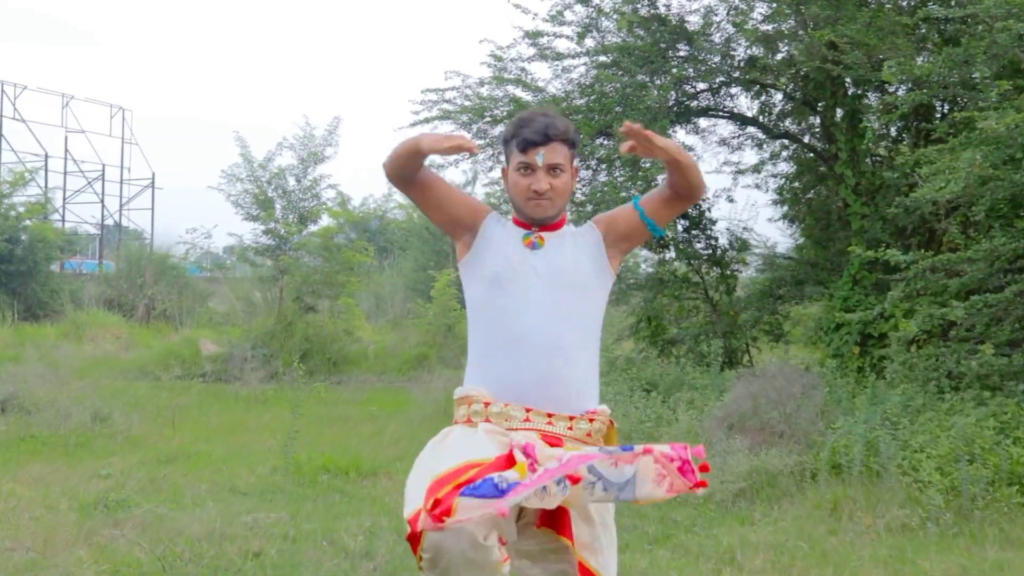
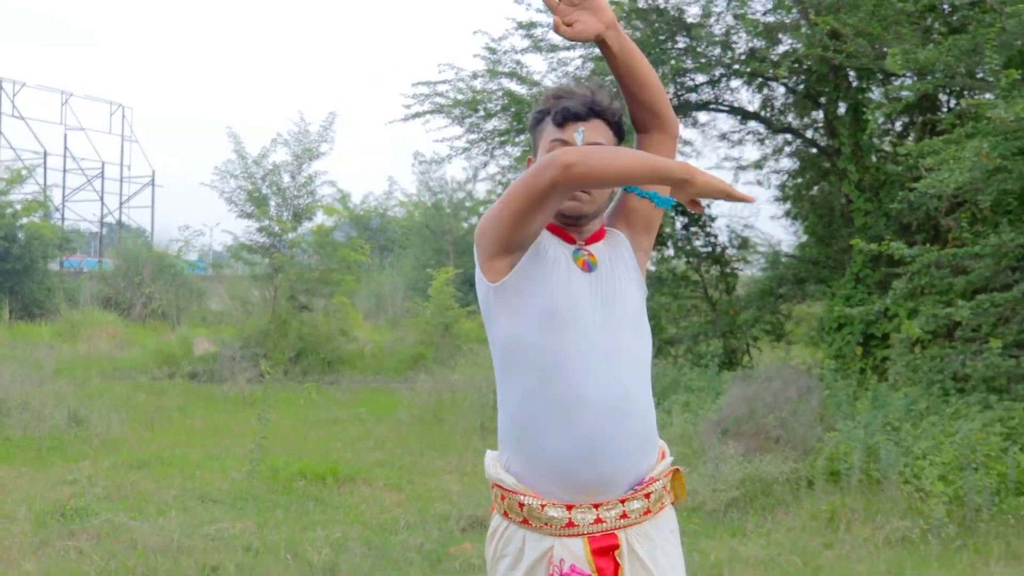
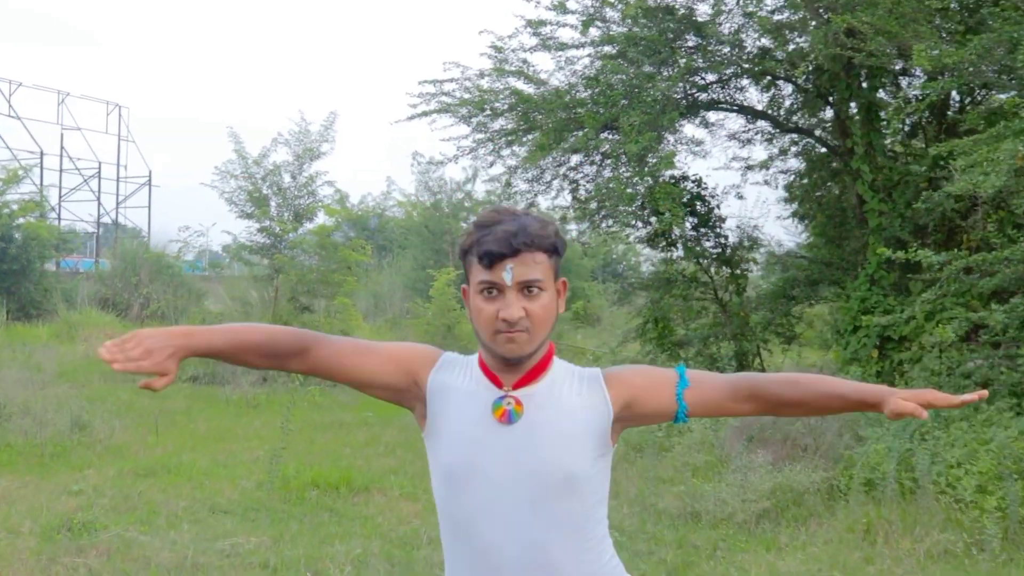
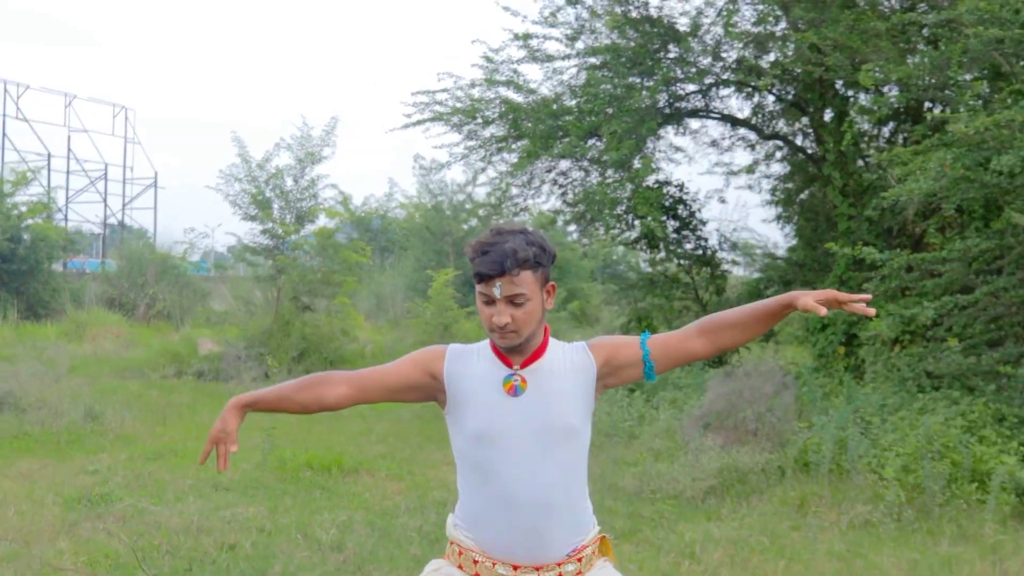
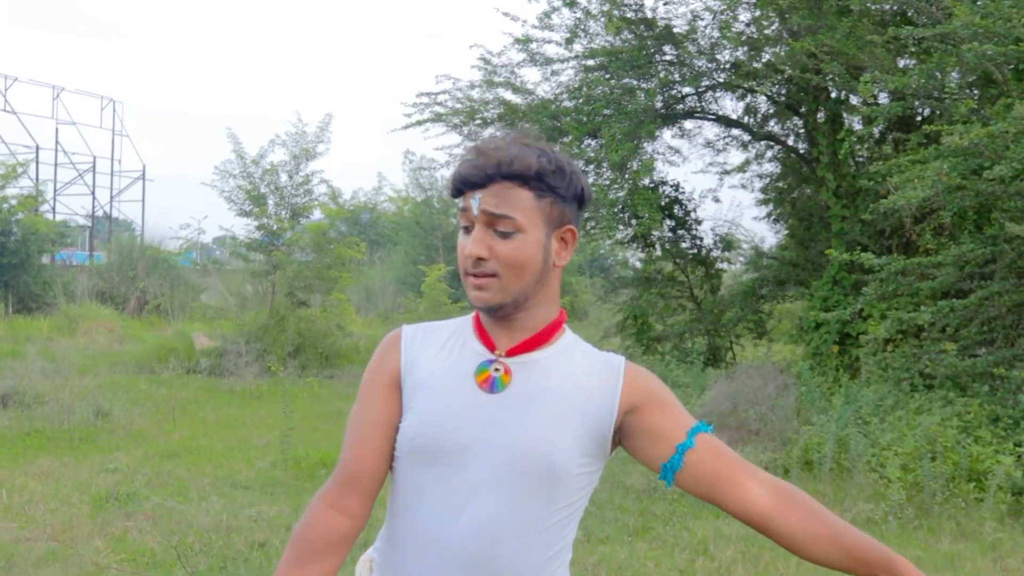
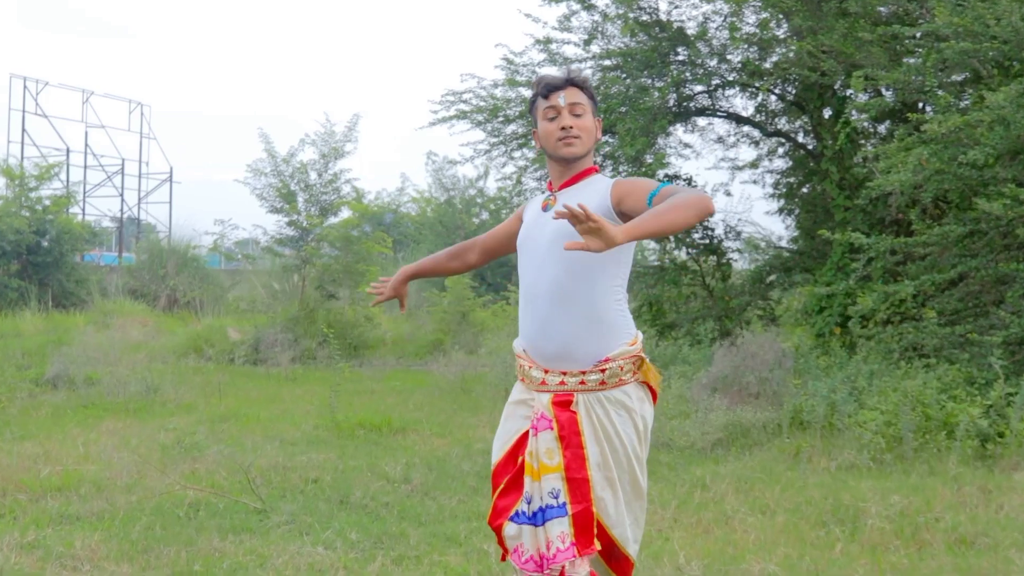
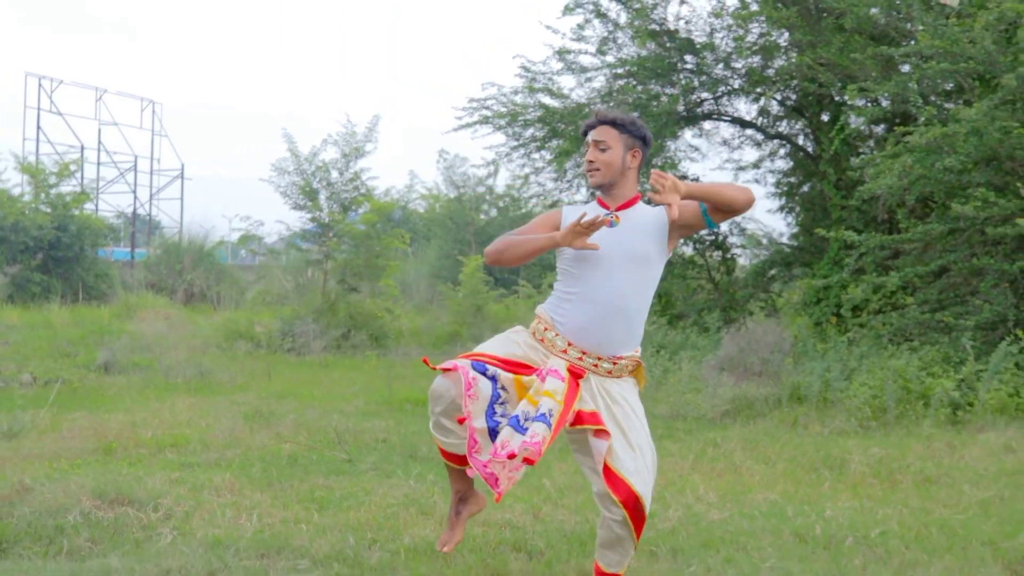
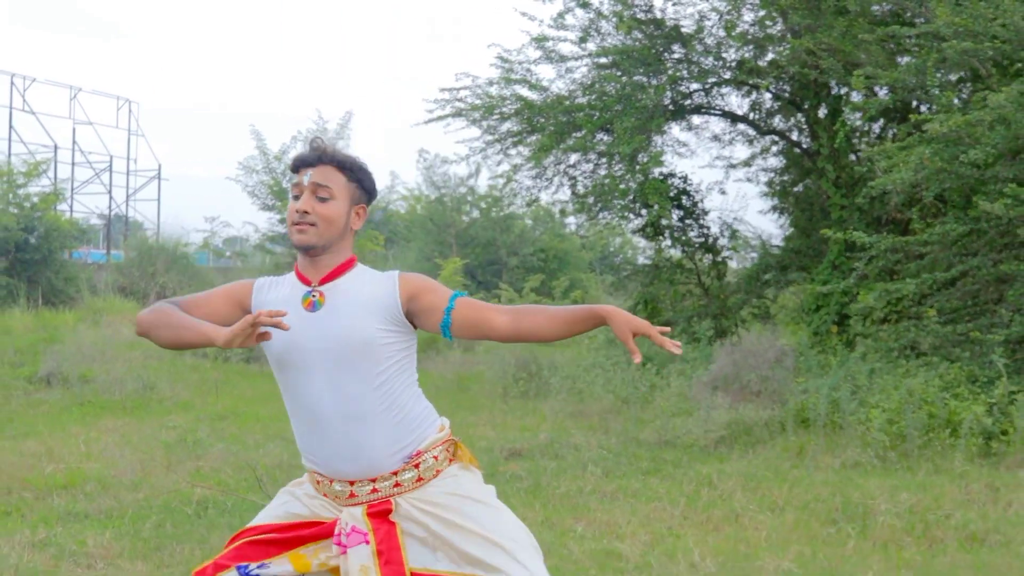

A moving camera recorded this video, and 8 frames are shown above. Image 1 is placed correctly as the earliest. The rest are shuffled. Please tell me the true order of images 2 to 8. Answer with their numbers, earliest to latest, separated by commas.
3, 2, 4, 6, 5, 8, 7
